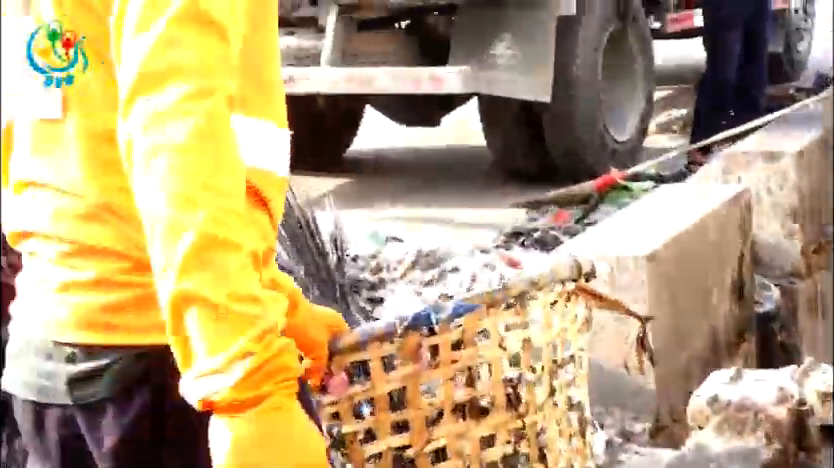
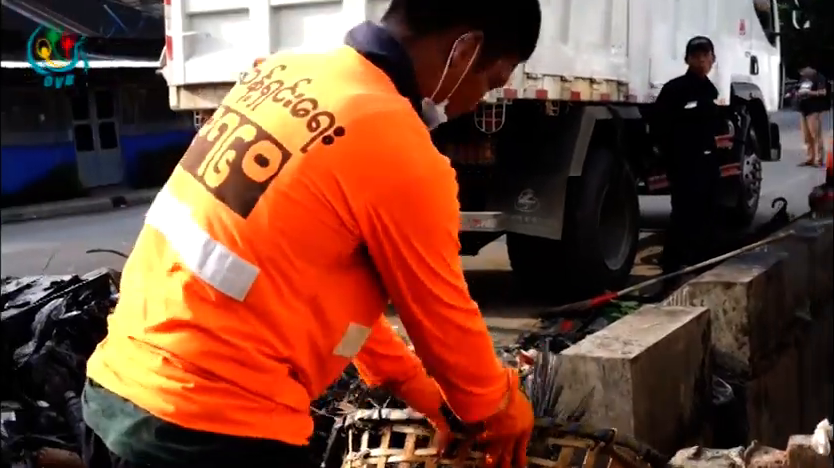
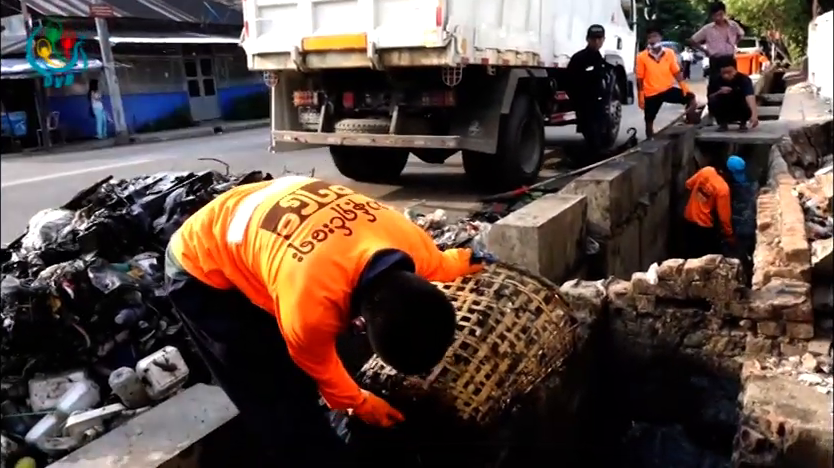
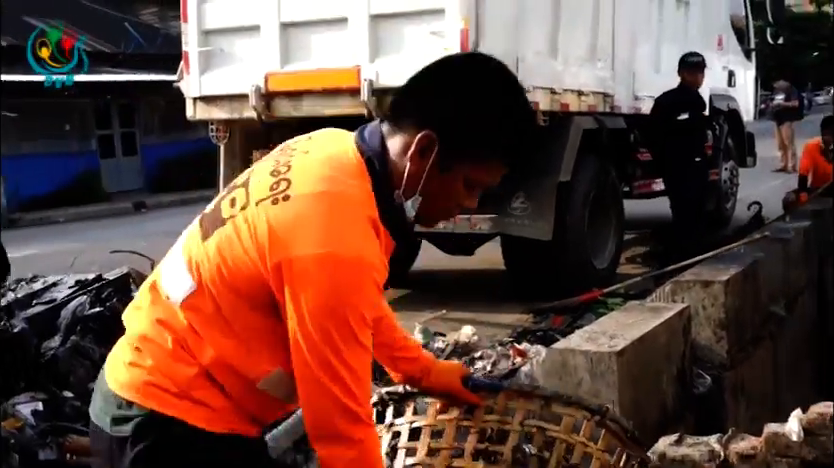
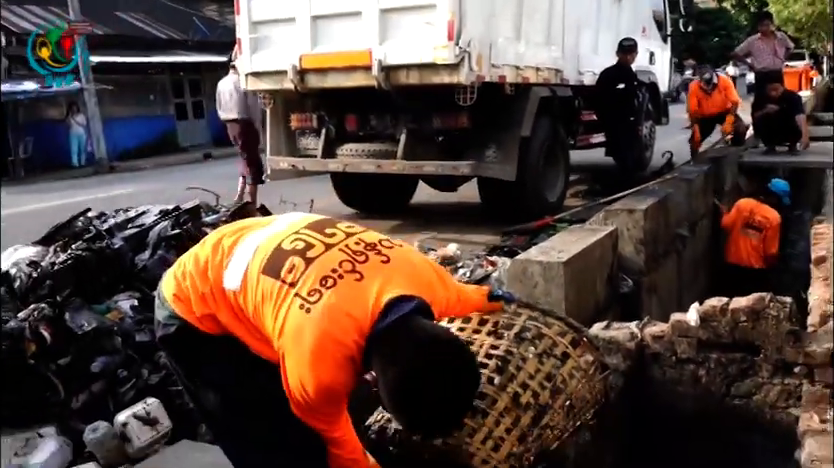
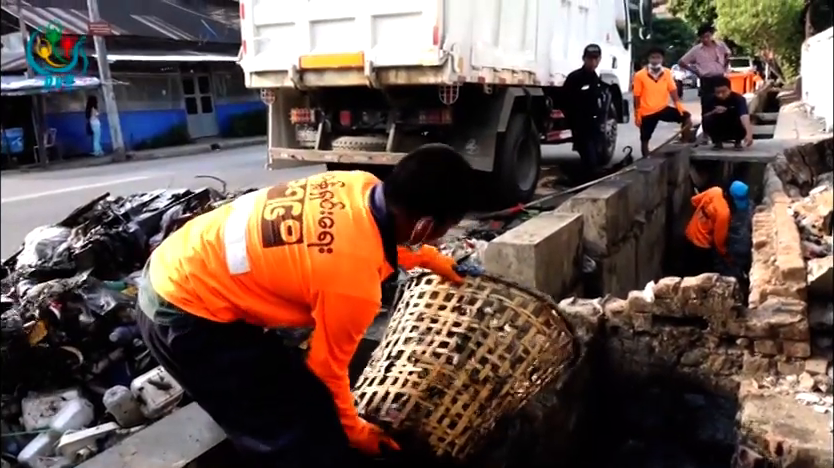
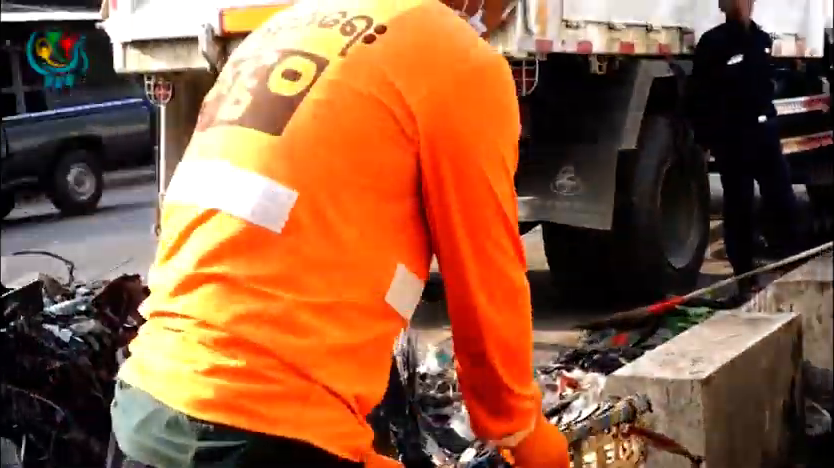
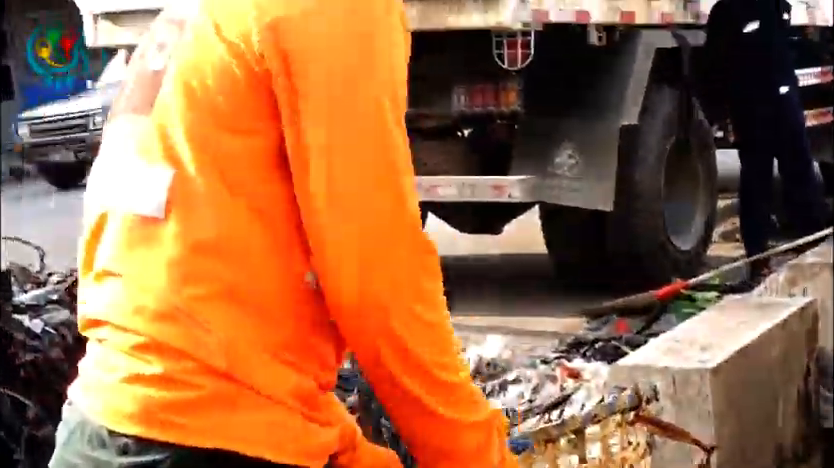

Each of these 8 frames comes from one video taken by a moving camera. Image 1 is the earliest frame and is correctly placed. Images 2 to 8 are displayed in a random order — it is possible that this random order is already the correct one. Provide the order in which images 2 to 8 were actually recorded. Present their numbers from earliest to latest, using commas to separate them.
8, 7, 2, 4, 5, 3, 6
